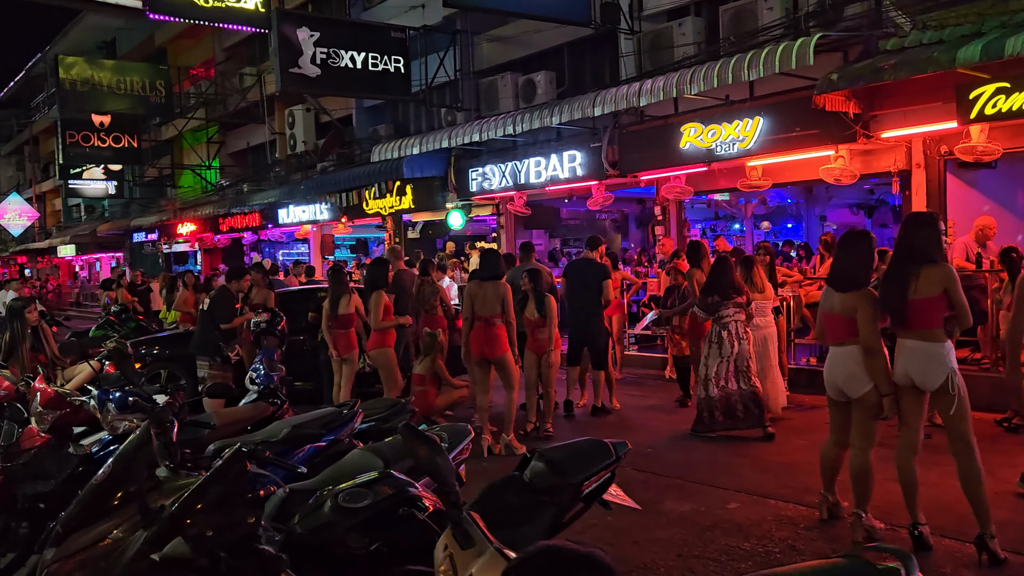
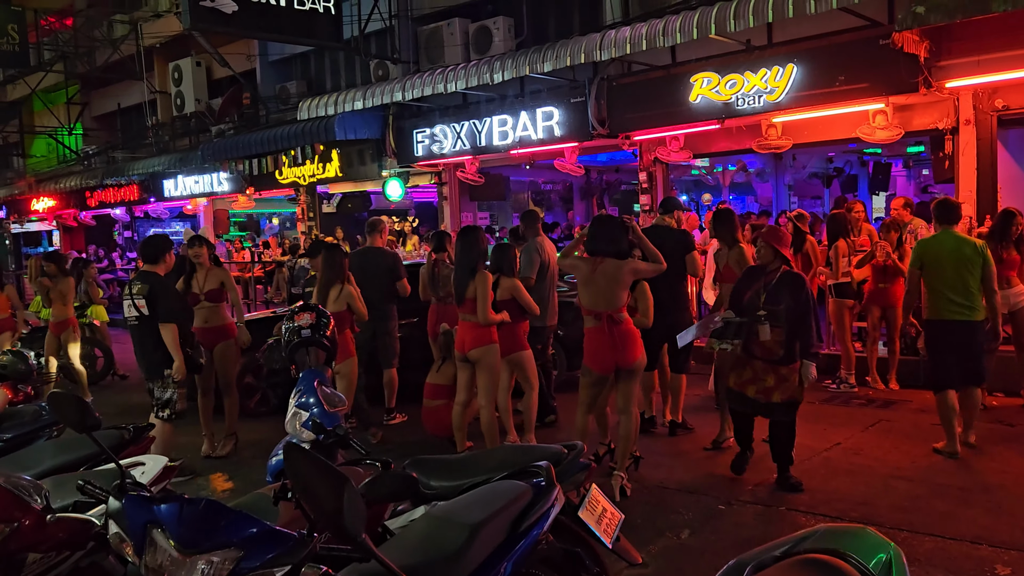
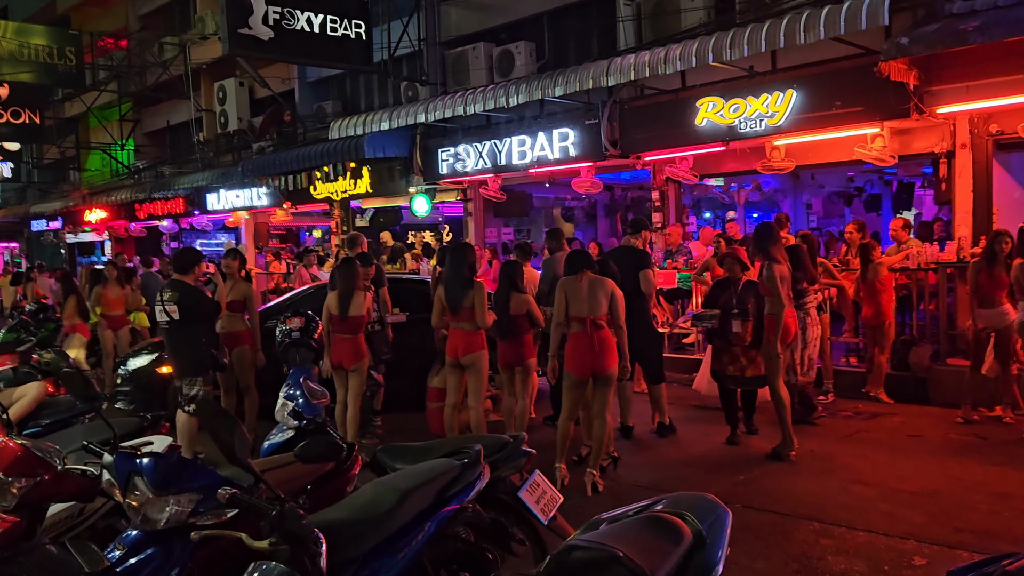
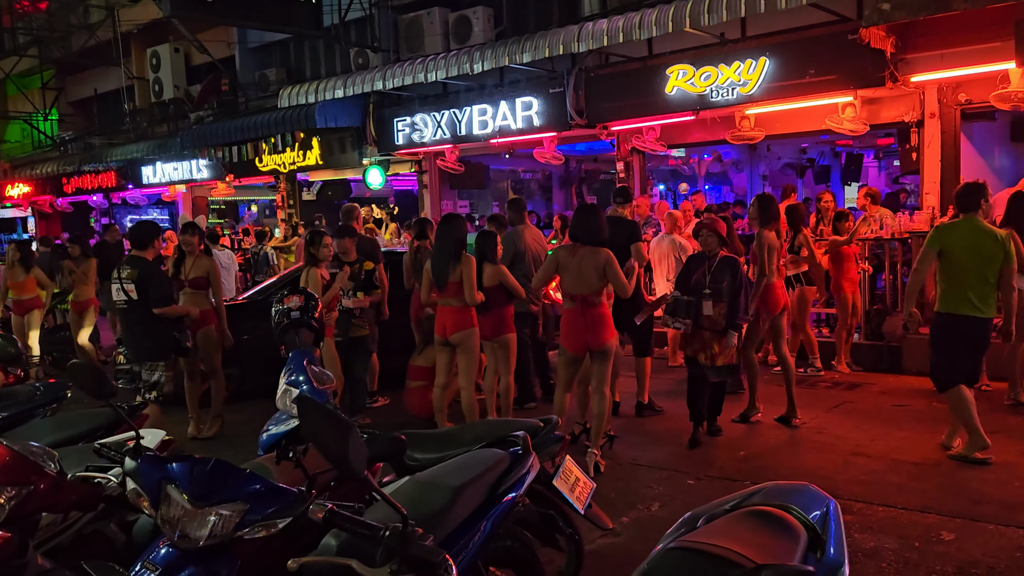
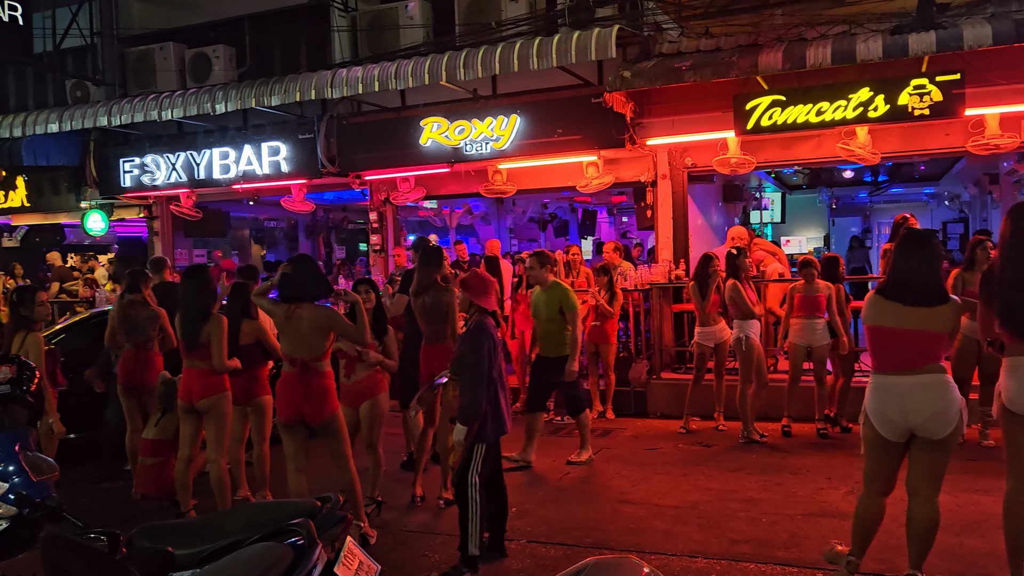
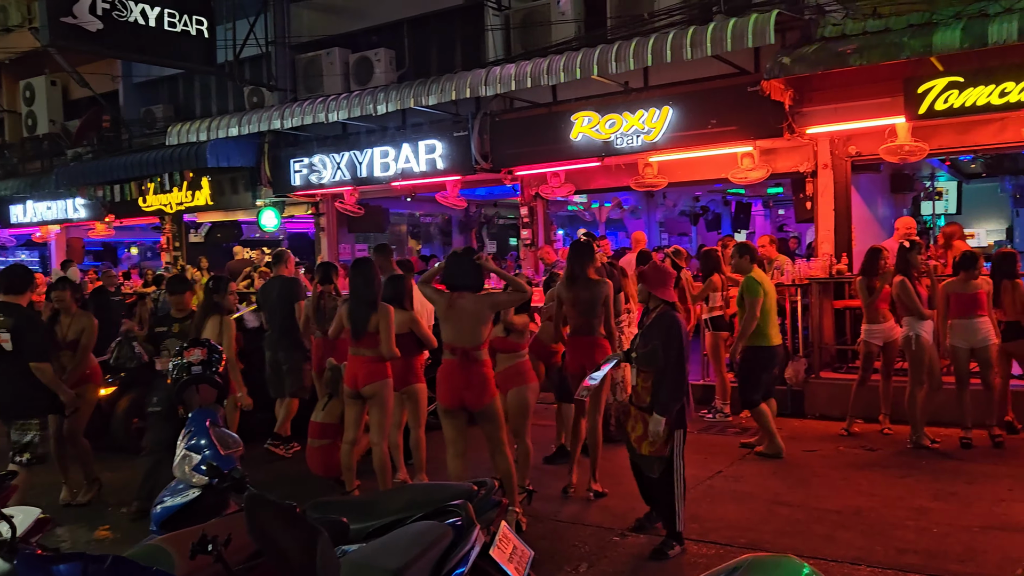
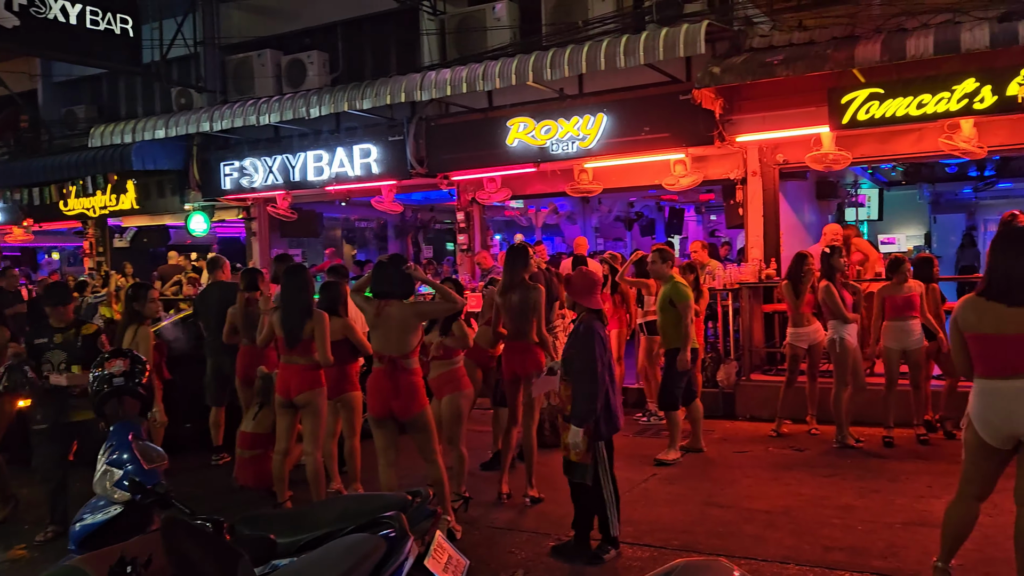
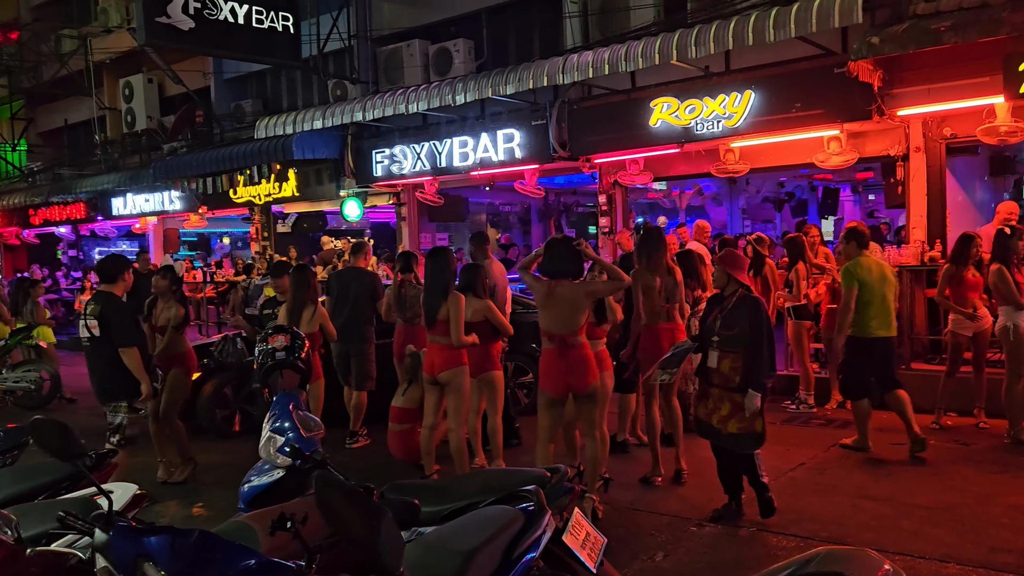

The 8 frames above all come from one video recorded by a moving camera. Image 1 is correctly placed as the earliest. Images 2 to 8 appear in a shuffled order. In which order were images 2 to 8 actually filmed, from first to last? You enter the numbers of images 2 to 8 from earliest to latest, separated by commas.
3, 4, 2, 8, 6, 7, 5
